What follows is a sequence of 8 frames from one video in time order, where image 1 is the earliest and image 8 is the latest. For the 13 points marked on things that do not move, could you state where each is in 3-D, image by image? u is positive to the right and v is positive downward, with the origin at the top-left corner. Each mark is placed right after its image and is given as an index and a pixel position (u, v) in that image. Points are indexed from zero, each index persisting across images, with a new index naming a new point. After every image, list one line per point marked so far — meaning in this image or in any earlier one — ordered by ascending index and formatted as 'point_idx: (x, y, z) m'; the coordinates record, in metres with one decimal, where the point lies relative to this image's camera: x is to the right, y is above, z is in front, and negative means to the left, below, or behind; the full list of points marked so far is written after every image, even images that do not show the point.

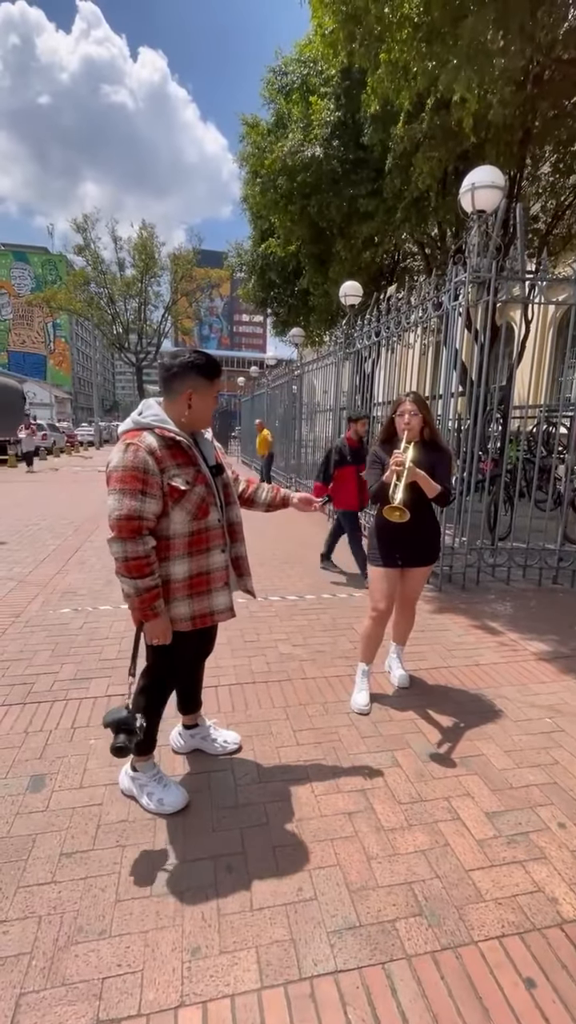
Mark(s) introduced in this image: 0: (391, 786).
0: (+0.6, -1.5, +2.7) m
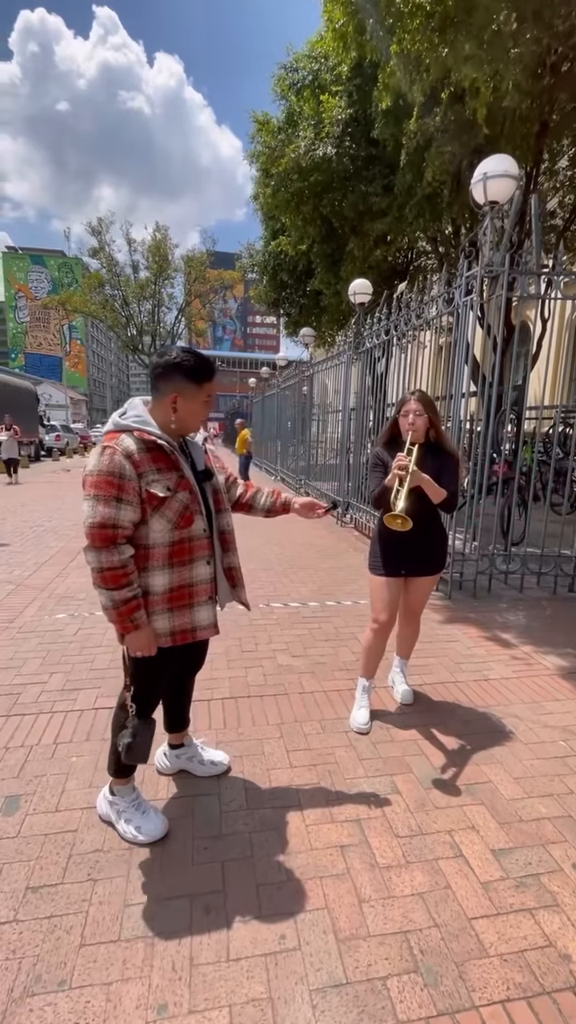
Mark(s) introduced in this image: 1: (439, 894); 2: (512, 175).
0: (+0.5, -1.6, +2.5) m
1: (+0.7, -1.7, +2.1) m
2: (+2.6, +3.9, +5.6) m
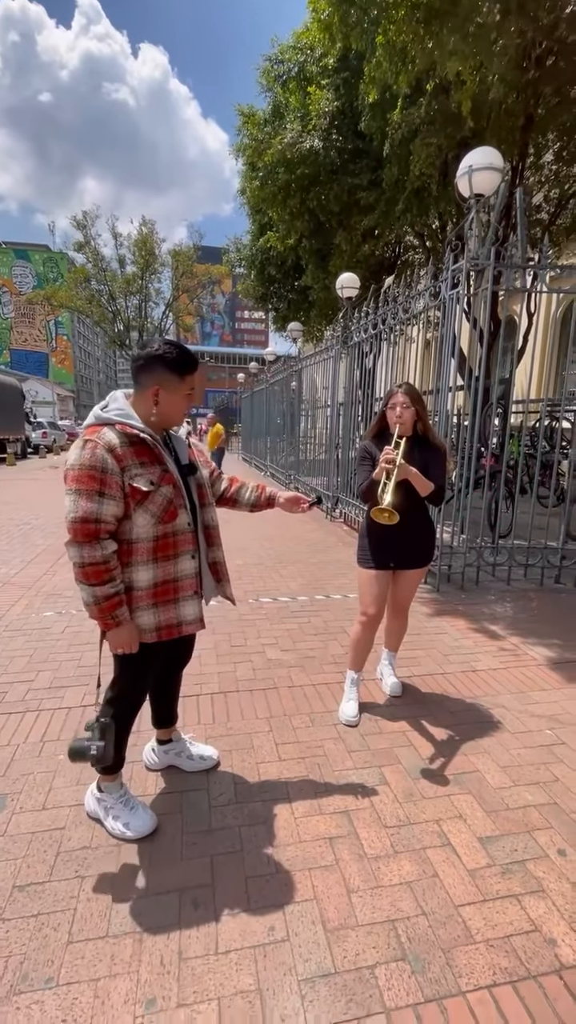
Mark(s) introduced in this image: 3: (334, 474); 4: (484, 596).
0: (+0.5, -1.5, +2.5) m
1: (+0.6, -1.6, +2.1) m
2: (+2.4, +4.0, +5.6) m
3: (+1.0, +0.8, +10.0) m
4: (+2.4, -1.0, +5.9) m
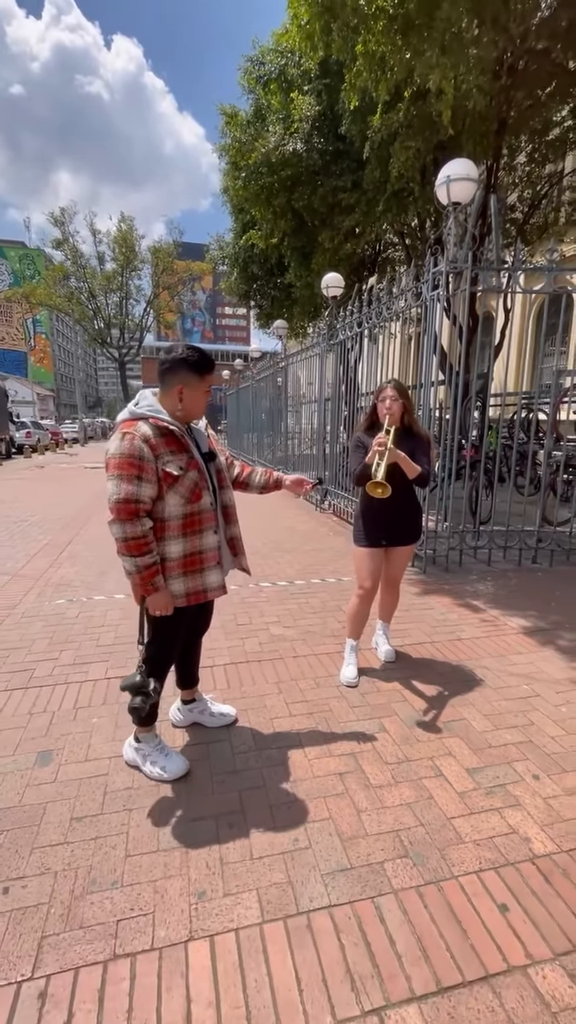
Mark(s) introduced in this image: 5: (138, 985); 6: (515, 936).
0: (+0.6, -1.4, +2.9) m
1: (+0.7, -1.5, +2.5) m
2: (+2.3, +4.2, +6.0) m
3: (+0.8, +1.0, +10.4) m
4: (+2.4, -0.8, +6.3) m
5: (-0.5, -1.7, +1.7) m
6: (+0.9, -1.6, +1.8) m
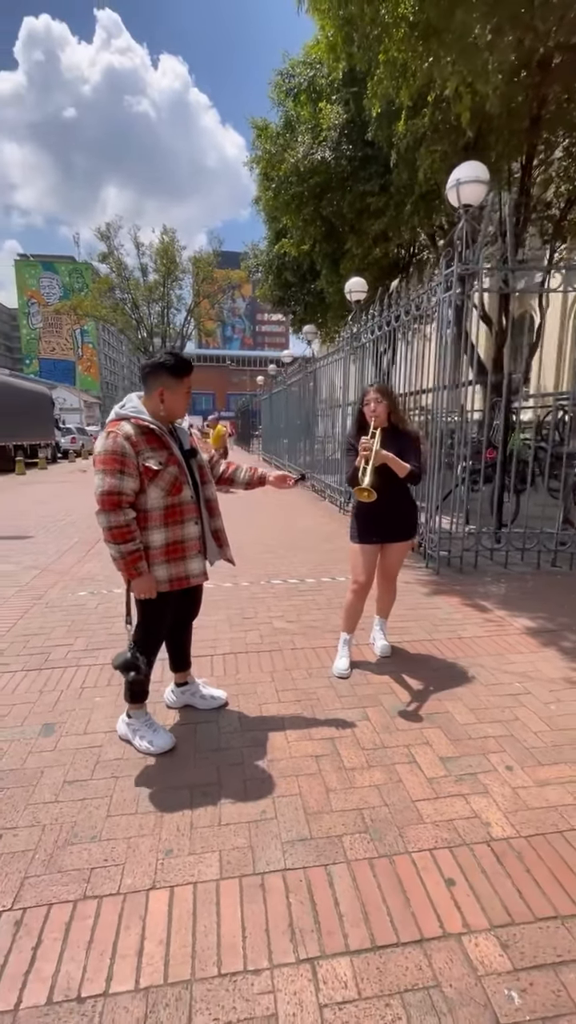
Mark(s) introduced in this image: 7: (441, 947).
0: (+0.4, -1.4, +3.0) m
1: (+0.6, -1.5, +2.6) m
2: (+2.5, +4.2, +6.0) m
3: (+1.3, +0.9, +10.5) m
4: (+2.5, -0.9, +6.2) m
5: (-0.7, -1.6, +1.9) m
6: (+0.7, -1.6, +1.9) m
7: (+0.6, -1.6, +1.8) m
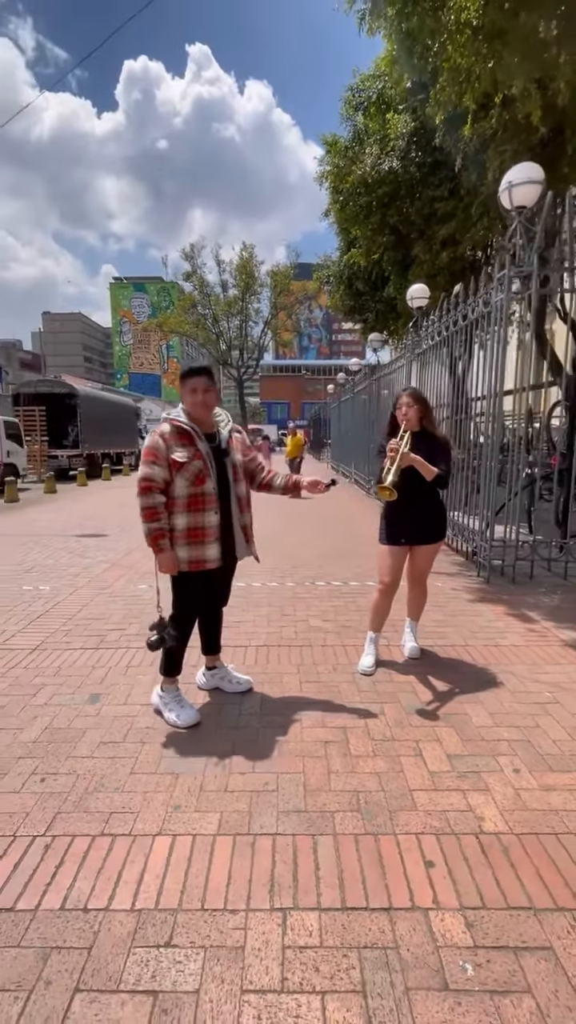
0: (+0.5, -1.4, +3.1) m
1: (+0.6, -1.5, +2.7) m
2: (+3.1, +4.1, +5.9) m
3: (+2.6, +0.8, +10.4) m
4: (+3.1, -1.0, +6.0) m
5: (-0.8, -1.6, +2.2) m
6: (+0.6, -1.6, +2.0) m
7: (+0.5, -1.6, +1.9) m
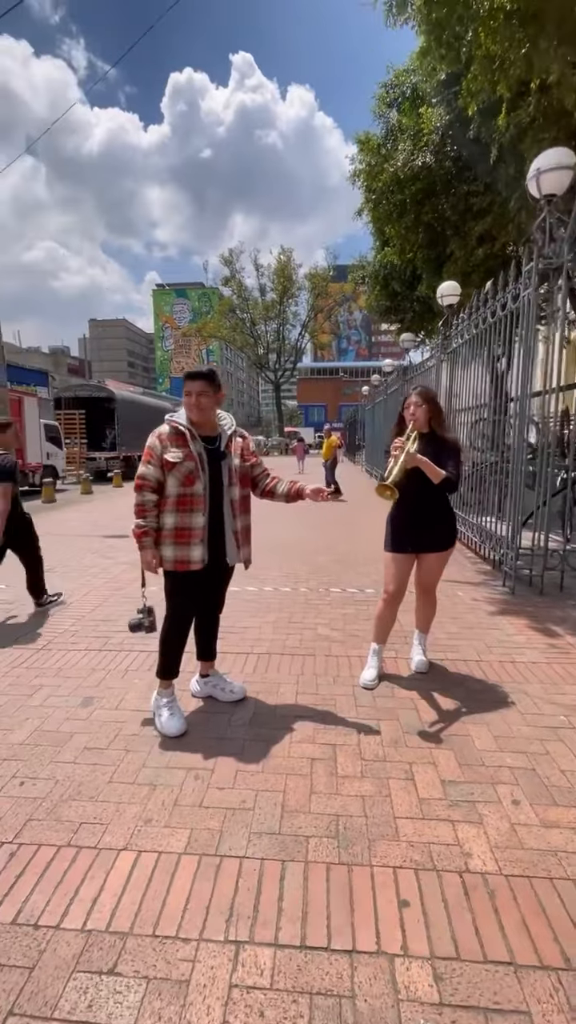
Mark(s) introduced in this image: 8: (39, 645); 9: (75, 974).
0: (+0.5, -1.4, +2.9) m
1: (+0.5, -1.5, +2.5) m
2: (+3.3, +4.0, +5.5) m
3: (+3.1, +0.7, +10.1) m
4: (+3.2, -1.0, +5.6) m
5: (-1.0, -1.6, +2.1) m
6: (+0.4, -1.6, +1.8) m
7: (+0.3, -1.6, +1.7) m
8: (-2.3, -1.2, +4.4) m
9: (-0.8, -1.6, +1.7) m
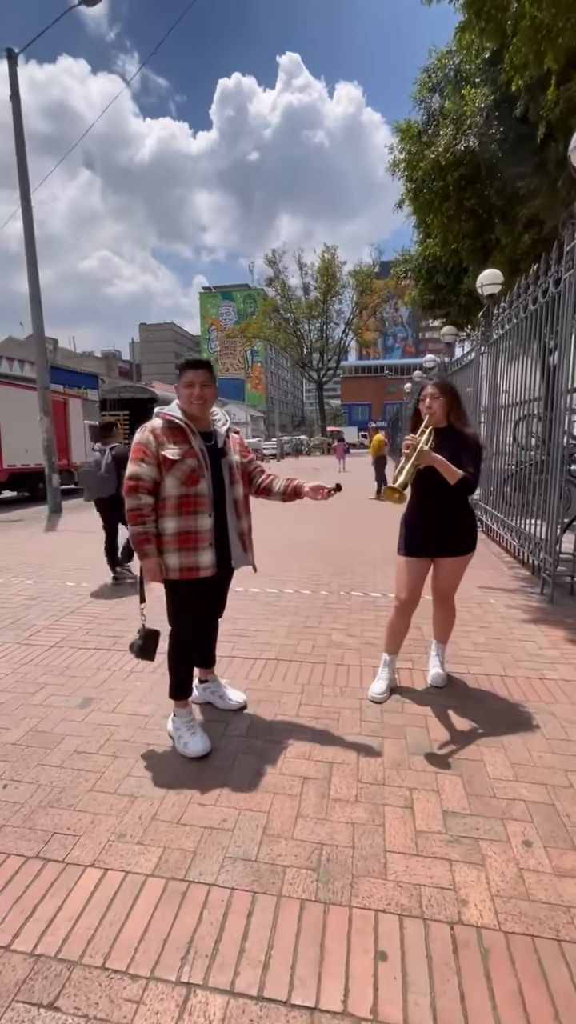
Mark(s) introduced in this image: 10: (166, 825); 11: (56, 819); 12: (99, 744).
0: (+0.4, -1.4, +2.7) m
1: (+0.4, -1.5, +2.3) m
2: (+3.5, +4.0, +5.0) m
3: (+3.7, +0.7, +9.6) m
4: (+3.4, -1.1, +5.1) m
5: (-1.1, -1.6, +2.0) m
6: (+0.3, -1.6, +1.6) m
7: (+0.1, -1.6, +1.5) m
8: (-2.2, -1.2, +4.4) m
9: (-0.9, -1.6, +1.6) m
10: (-0.6, -1.5, +2.3) m
11: (-1.1, -1.5, +2.3) m
12: (-1.2, -1.4, +2.9) m
